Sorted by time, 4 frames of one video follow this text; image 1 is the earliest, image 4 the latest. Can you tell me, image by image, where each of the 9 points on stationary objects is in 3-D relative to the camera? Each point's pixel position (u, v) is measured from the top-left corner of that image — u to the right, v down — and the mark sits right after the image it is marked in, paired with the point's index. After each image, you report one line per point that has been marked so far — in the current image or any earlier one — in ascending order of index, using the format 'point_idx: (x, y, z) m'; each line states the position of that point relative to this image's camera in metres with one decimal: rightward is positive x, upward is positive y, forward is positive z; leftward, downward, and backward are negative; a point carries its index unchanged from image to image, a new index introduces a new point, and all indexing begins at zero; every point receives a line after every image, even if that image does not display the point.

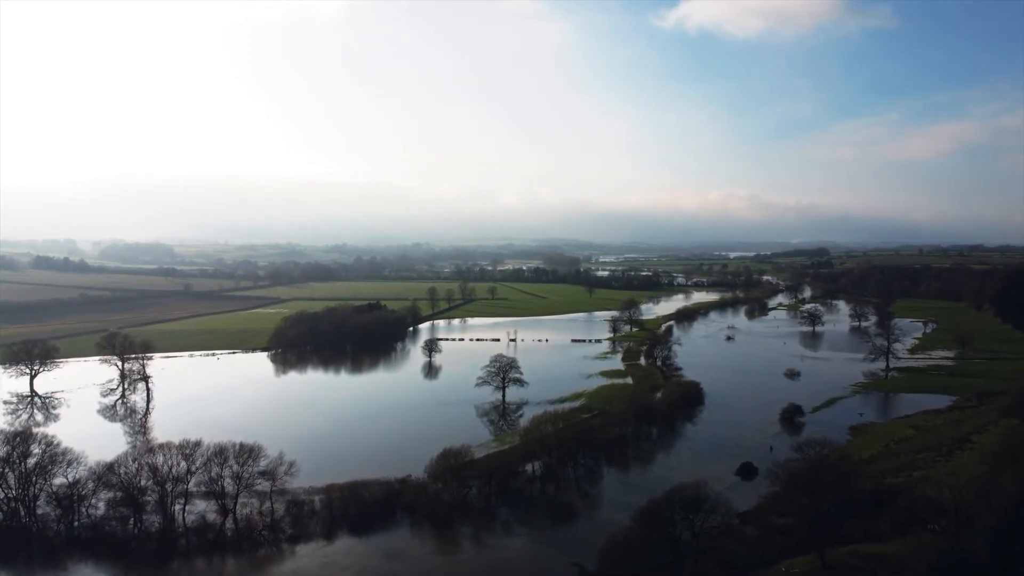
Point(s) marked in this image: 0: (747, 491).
0: (+8.0, -7.0, +19.7) m
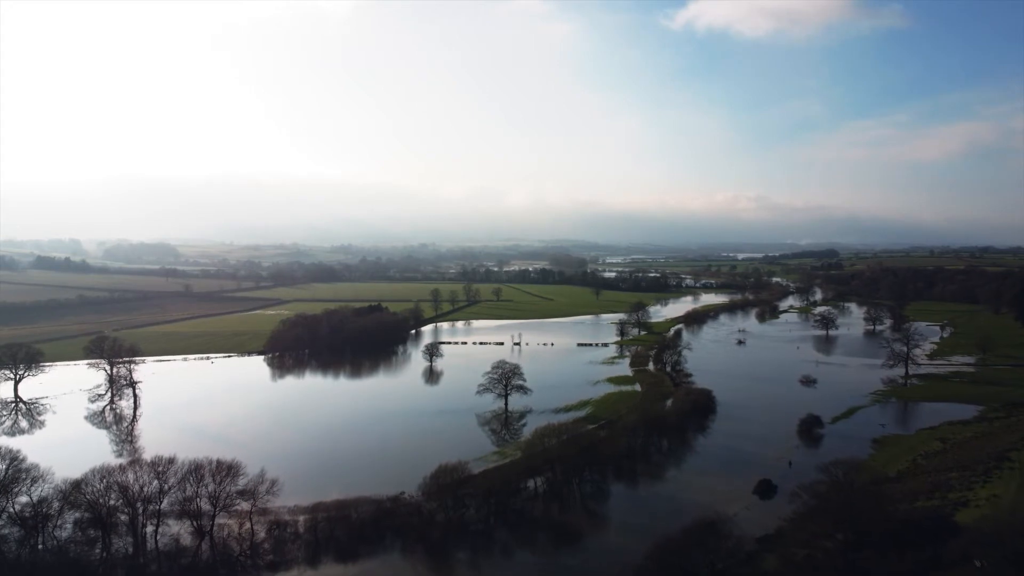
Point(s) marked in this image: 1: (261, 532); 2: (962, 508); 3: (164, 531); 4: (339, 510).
0: (+8.0, -7.2, +18.3) m
1: (-7.0, -6.8, +16.1) m
2: (+12.9, -6.3, +16.6) m
3: (-9.7, -6.7, +16.0) m
4: (-5.1, -6.6, +17.1) m
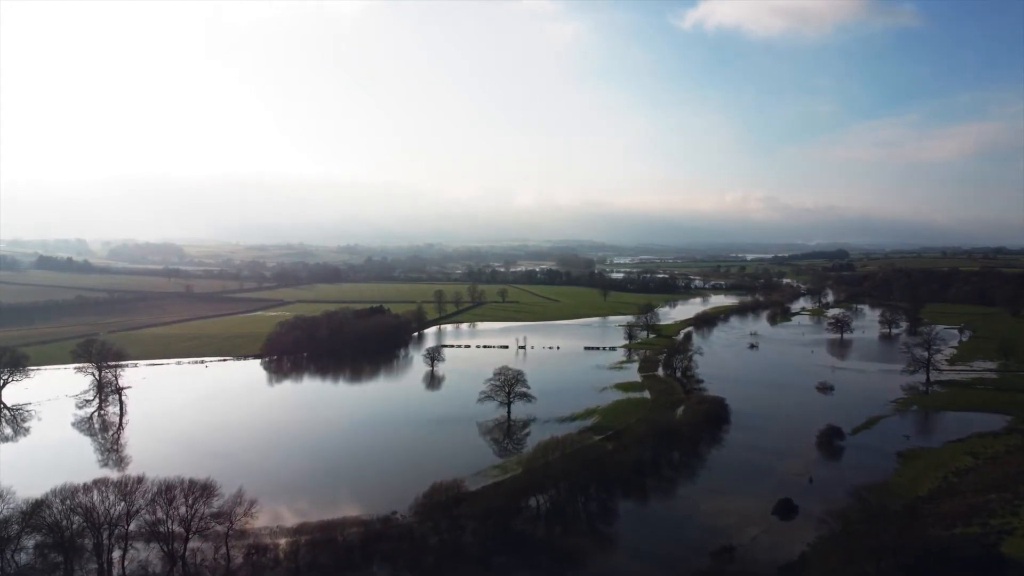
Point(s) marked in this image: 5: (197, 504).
0: (+8.0, -7.3, +16.8) m
1: (-7.0, -6.9, +14.9) m
2: (+12.9, -6.4, +15.1) m
3: (-9.7, -6.8, +14.8) m
4: (-5.1, -6.7, +15.9) m
5: (-7.9, -5.5, +14.6) m
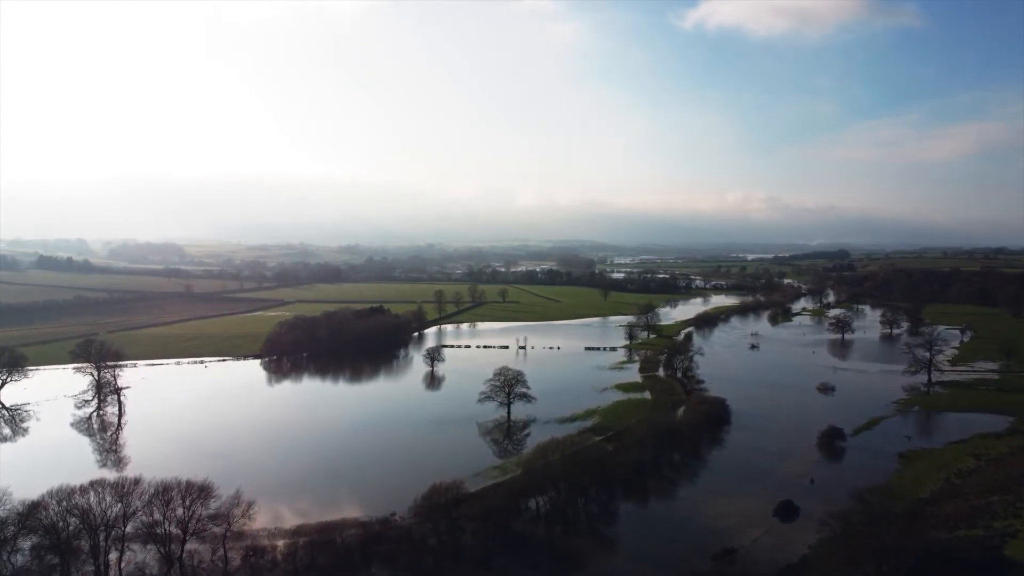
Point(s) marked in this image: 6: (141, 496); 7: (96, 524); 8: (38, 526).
0: (+8.0, -7.3, +16.7) m
1: (-7.1, -6.9, +14.8) m
2: (+12.8, -6.5, +14.9) m
3: (-9.7, -6.8, +14.7) m
4: (-5.1, -6.7, +15.8) m
5: (-8.0, -5.5, +14.5) m
6: (-9.5, -5.3, +14.9) m
7: (-10.0, -5.7, +13.9) m
8: (-11.3, -5.7, +13.8) m
